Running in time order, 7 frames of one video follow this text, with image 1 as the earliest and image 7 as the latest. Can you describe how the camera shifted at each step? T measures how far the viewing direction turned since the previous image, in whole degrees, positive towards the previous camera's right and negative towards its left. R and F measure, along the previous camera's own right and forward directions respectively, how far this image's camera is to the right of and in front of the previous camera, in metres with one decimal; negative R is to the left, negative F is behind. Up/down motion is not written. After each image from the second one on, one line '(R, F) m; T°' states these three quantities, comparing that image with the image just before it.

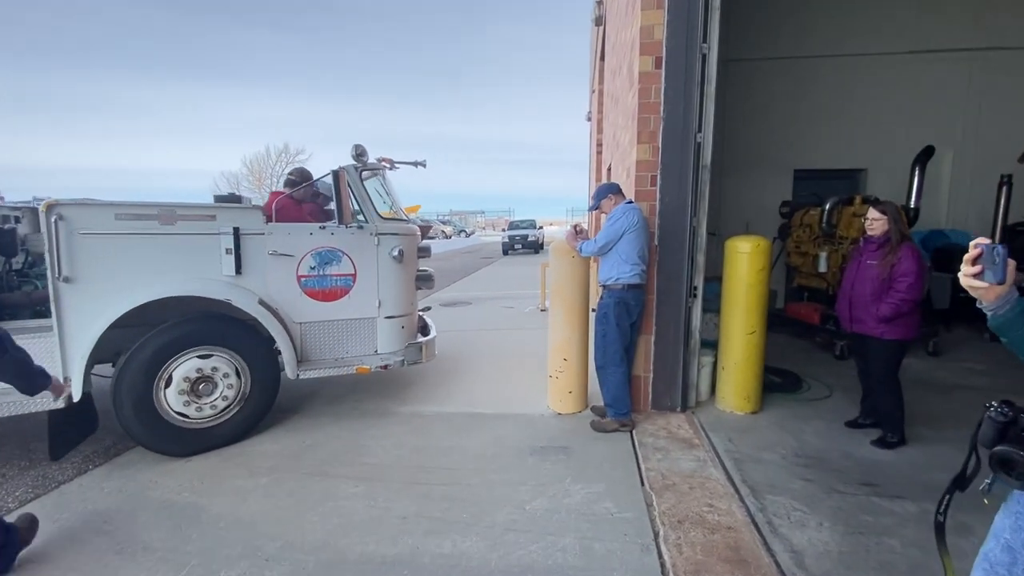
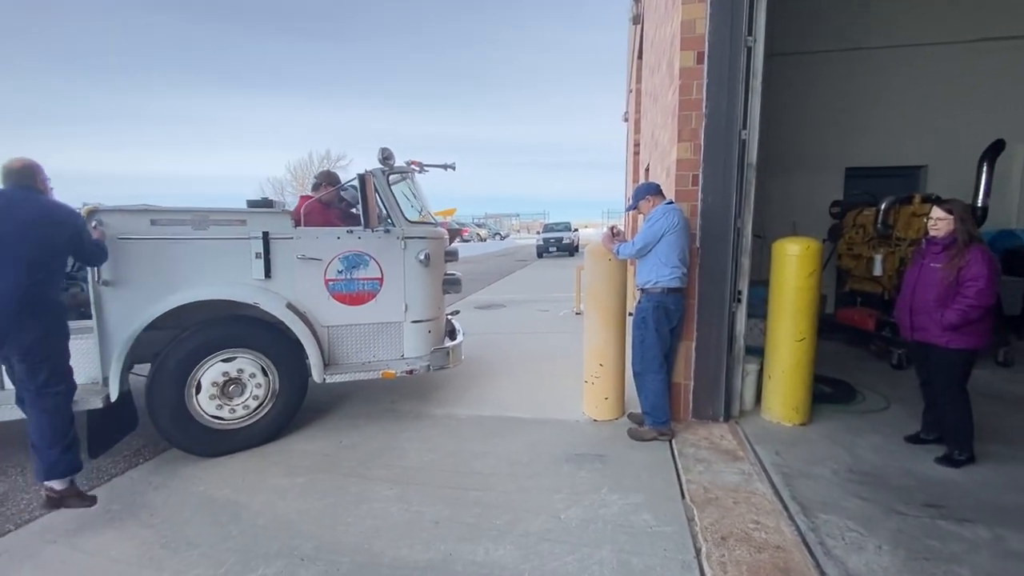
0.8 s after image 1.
(0.0, +0.1) m; -3°
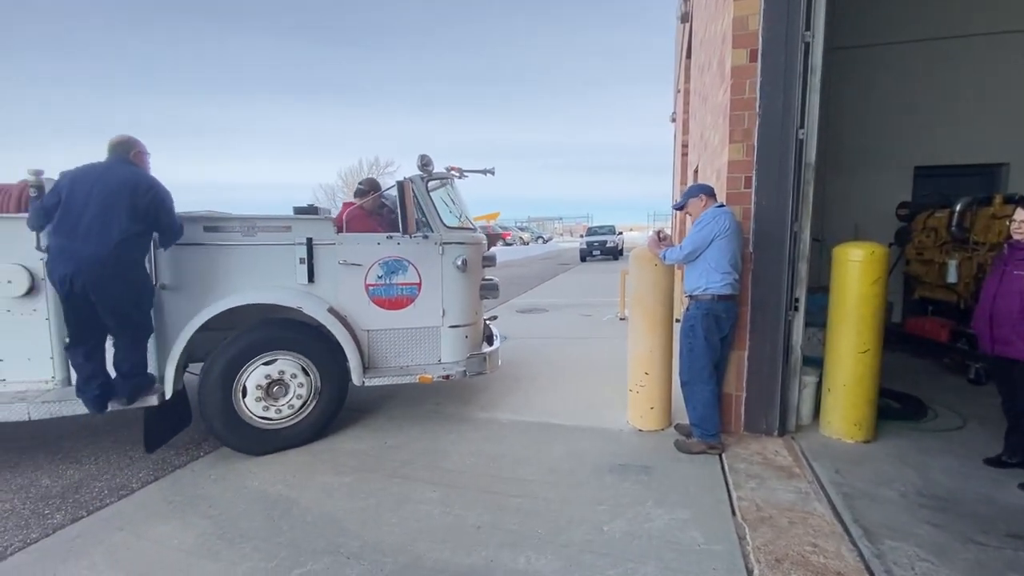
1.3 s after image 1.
(0.0, +0.1) m; -4°
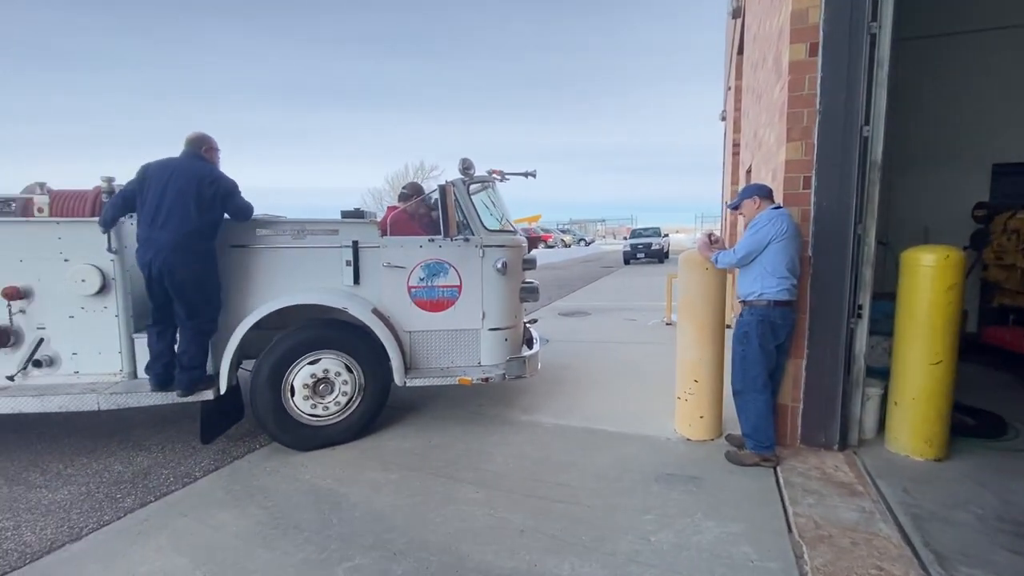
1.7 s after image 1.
(0.0, +0.1) m; -4°
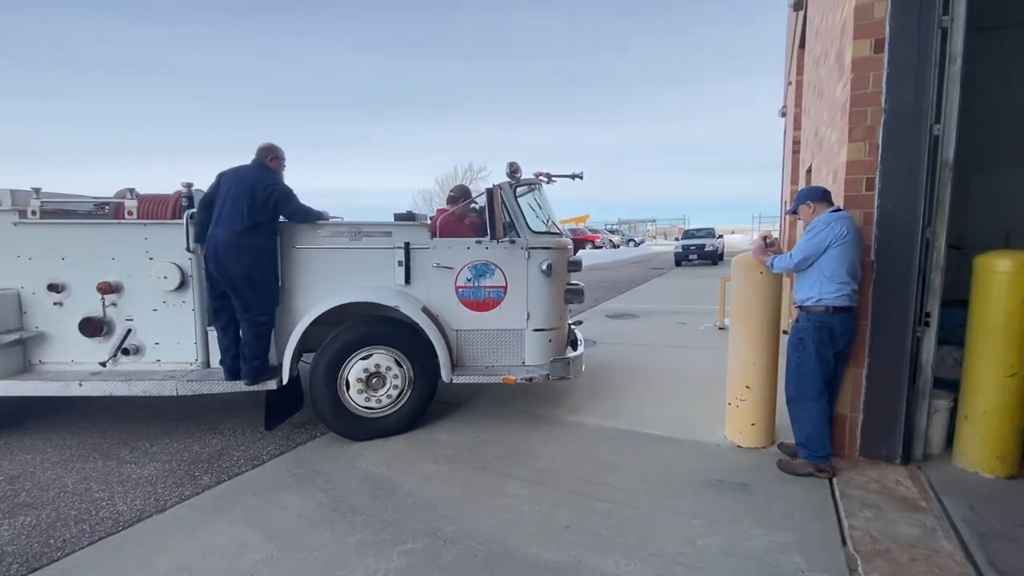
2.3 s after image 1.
(+0.1, 0.0) m; -6°
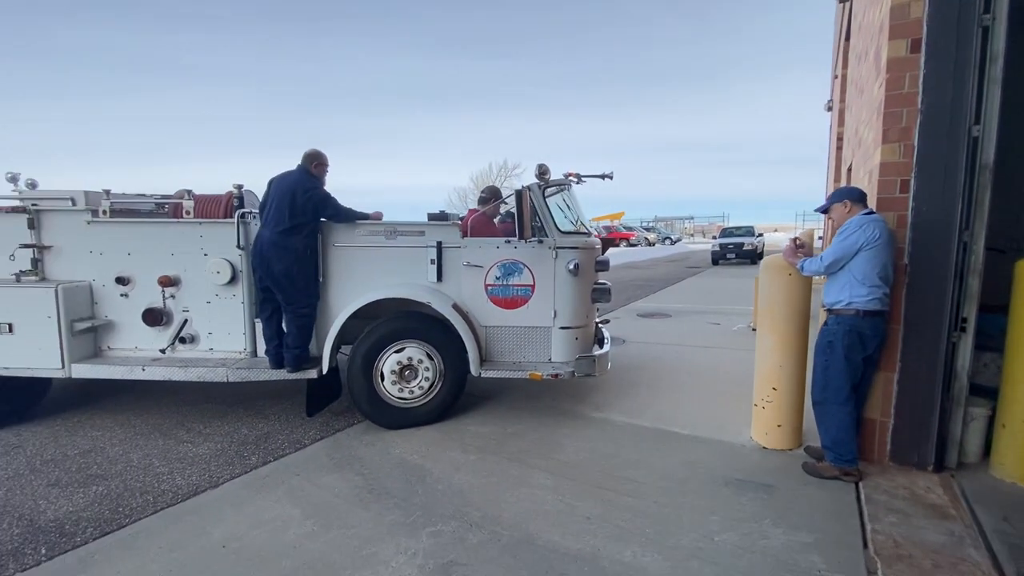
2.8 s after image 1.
(+0.2, -0.1) m; -5°
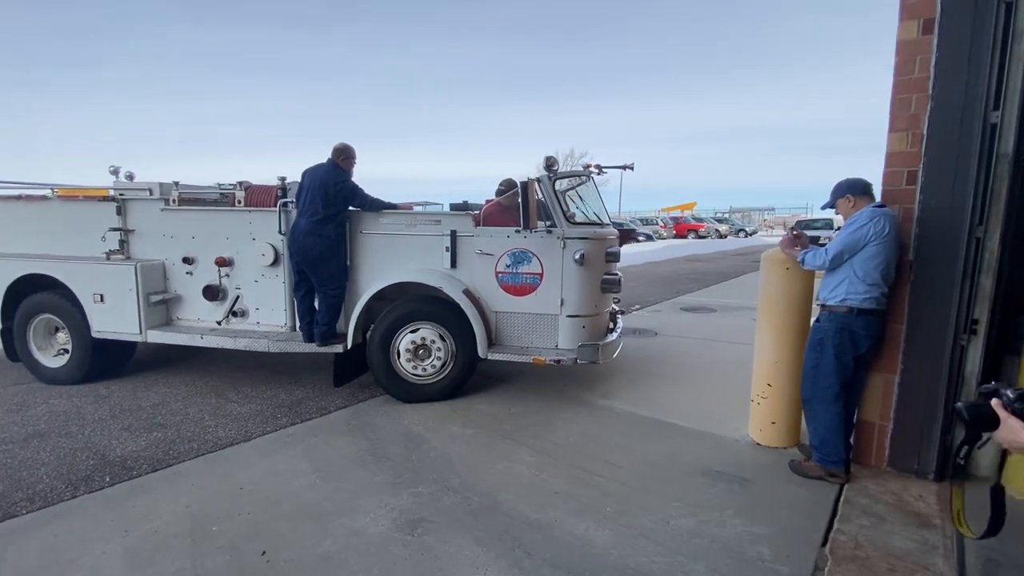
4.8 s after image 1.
(+0.7, -0.2) m; -10°
